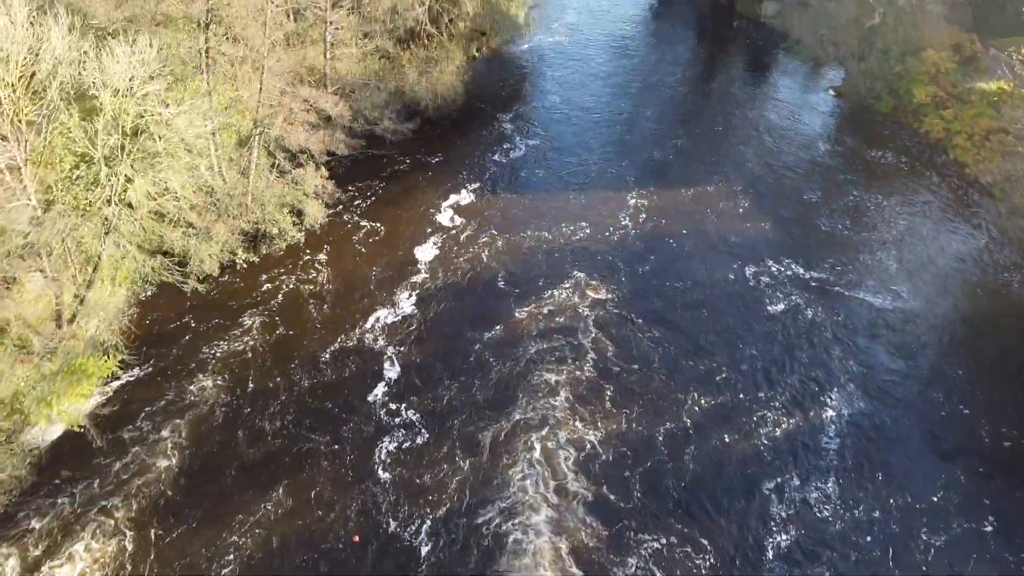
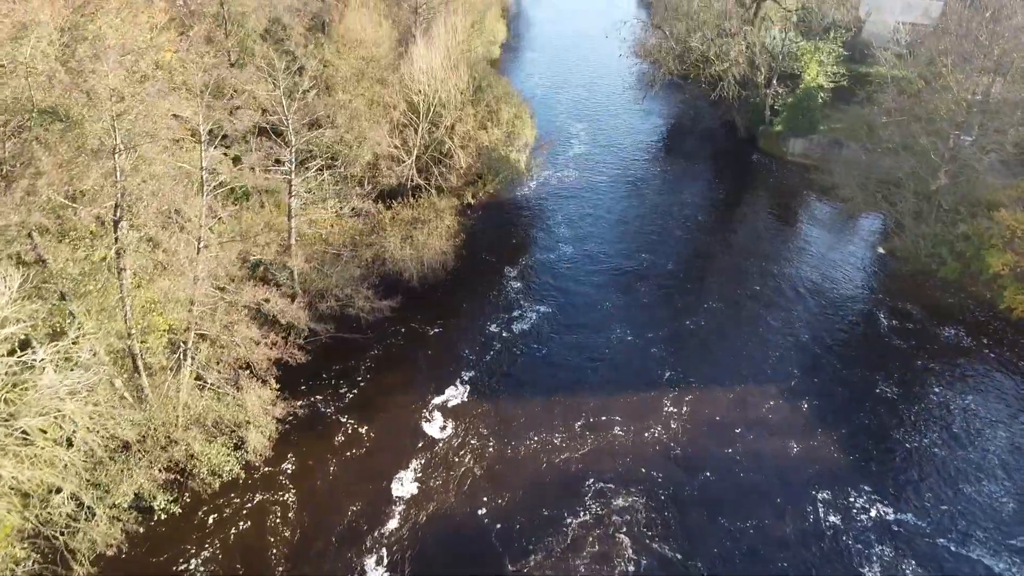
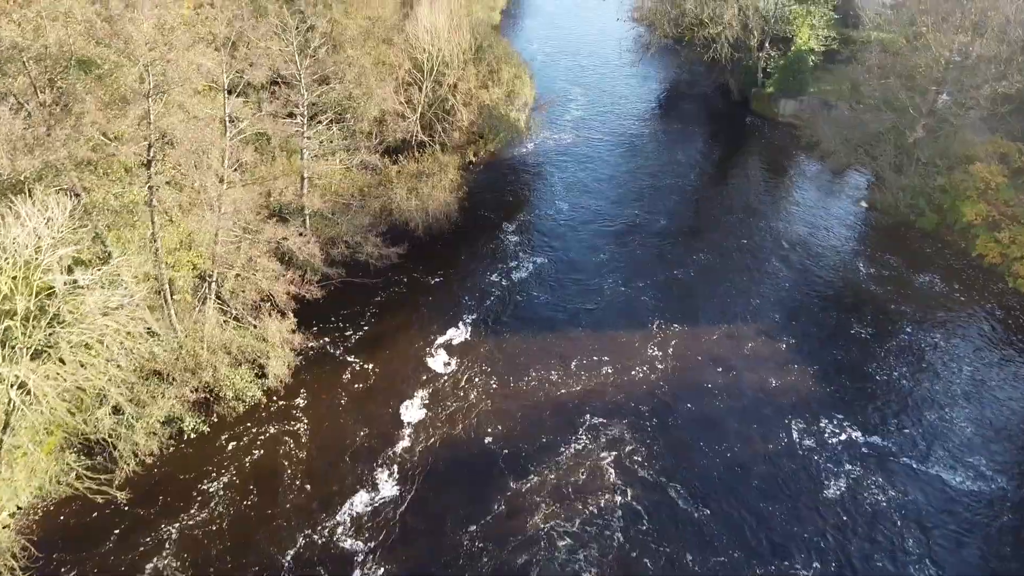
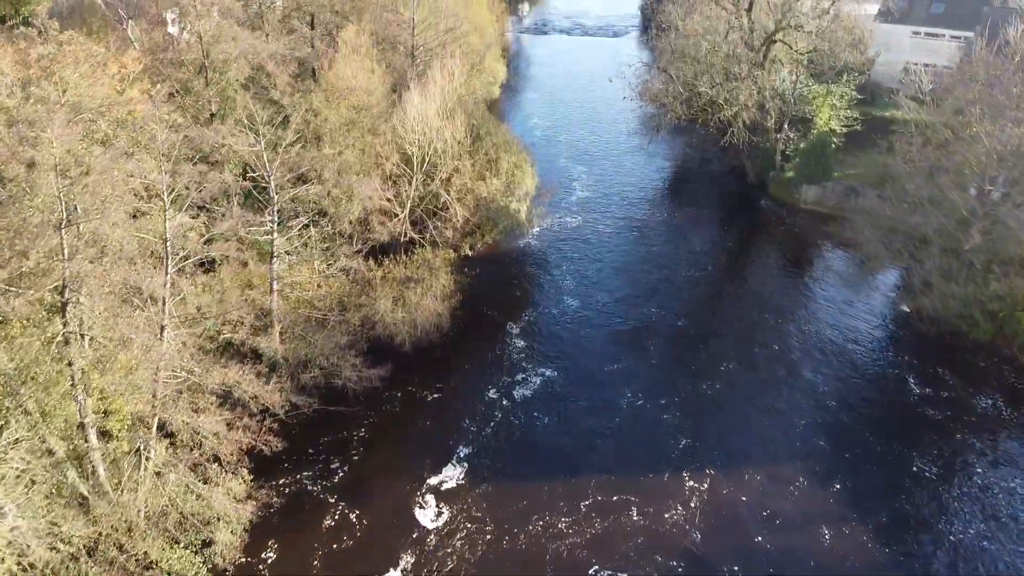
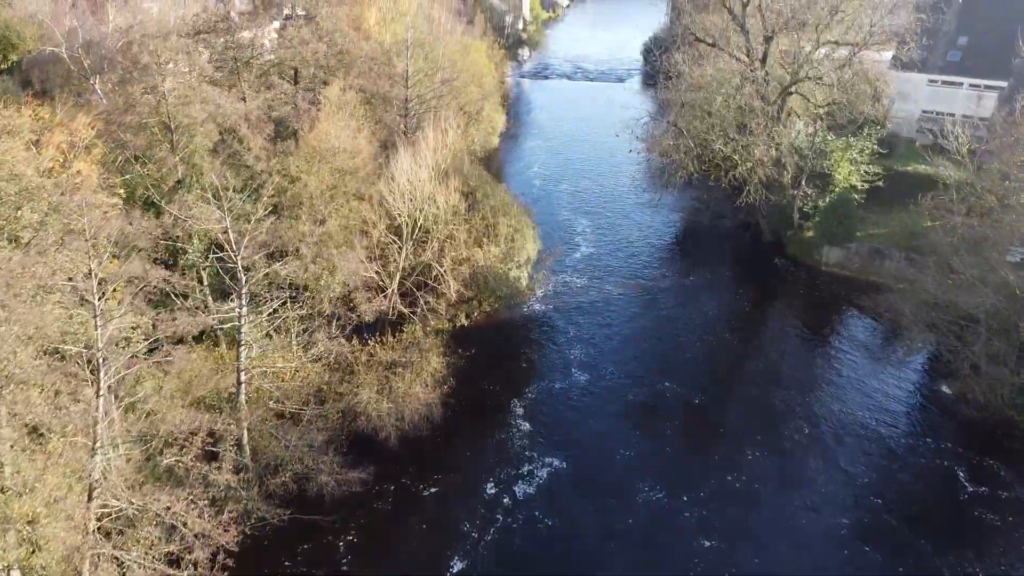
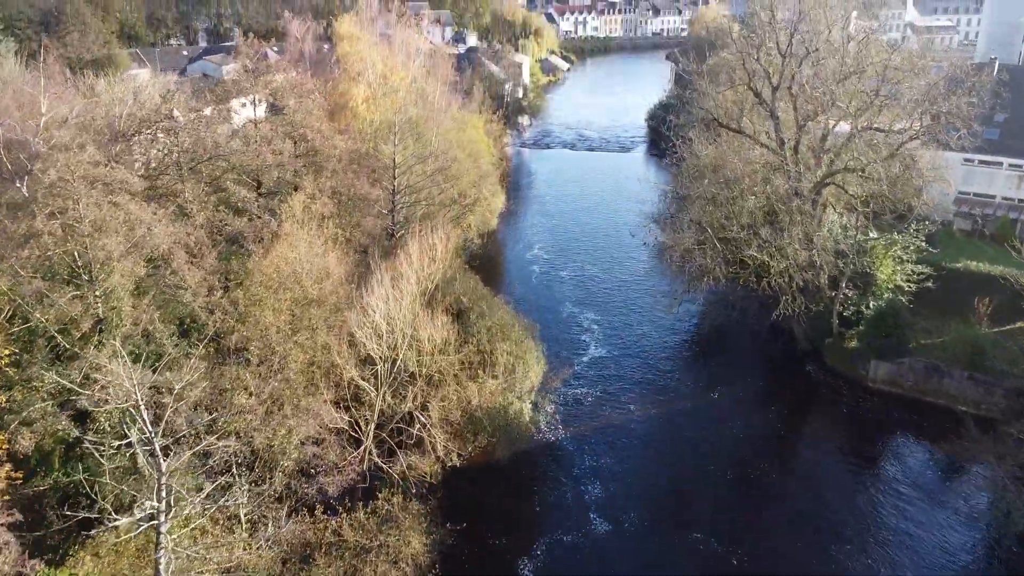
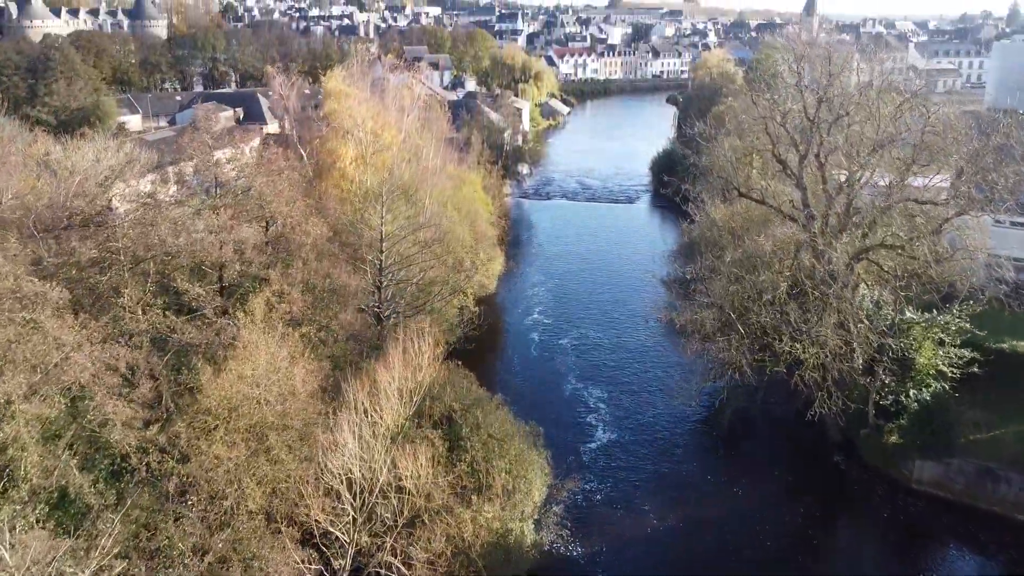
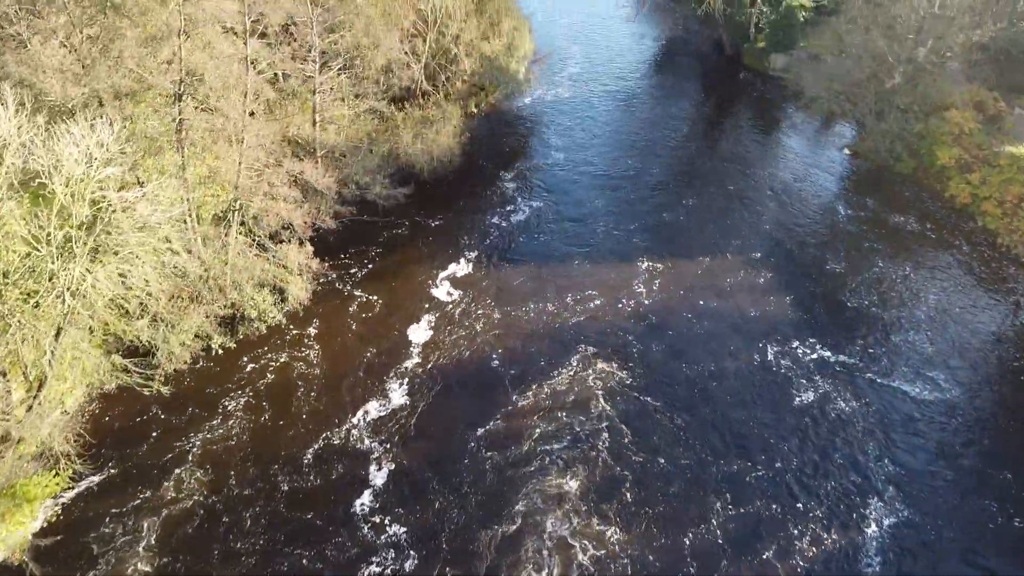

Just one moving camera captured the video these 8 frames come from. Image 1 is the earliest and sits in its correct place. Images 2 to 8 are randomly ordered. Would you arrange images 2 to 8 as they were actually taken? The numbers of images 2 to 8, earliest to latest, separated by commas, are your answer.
8, 3, 2, 4, 5, 6, 7
